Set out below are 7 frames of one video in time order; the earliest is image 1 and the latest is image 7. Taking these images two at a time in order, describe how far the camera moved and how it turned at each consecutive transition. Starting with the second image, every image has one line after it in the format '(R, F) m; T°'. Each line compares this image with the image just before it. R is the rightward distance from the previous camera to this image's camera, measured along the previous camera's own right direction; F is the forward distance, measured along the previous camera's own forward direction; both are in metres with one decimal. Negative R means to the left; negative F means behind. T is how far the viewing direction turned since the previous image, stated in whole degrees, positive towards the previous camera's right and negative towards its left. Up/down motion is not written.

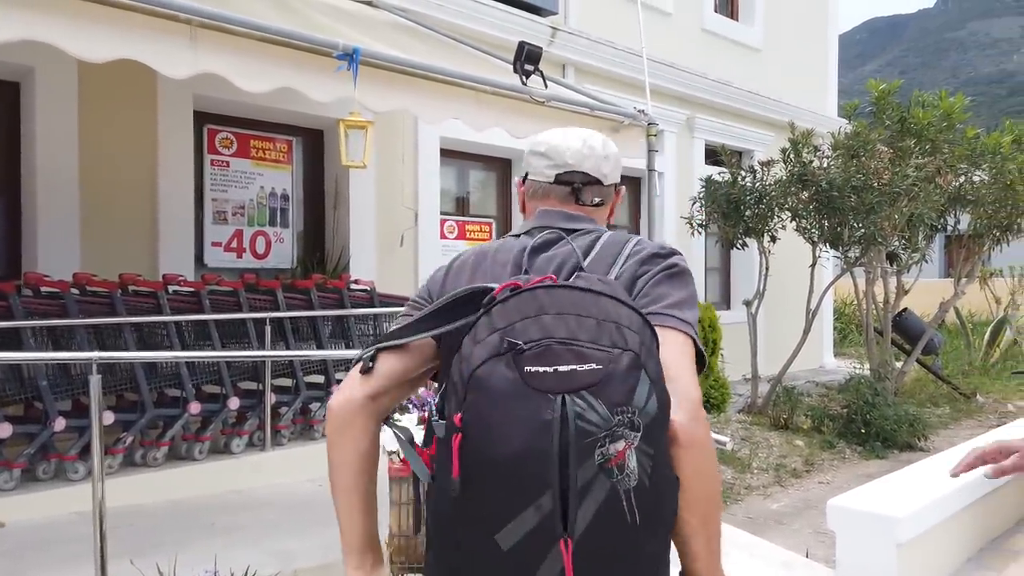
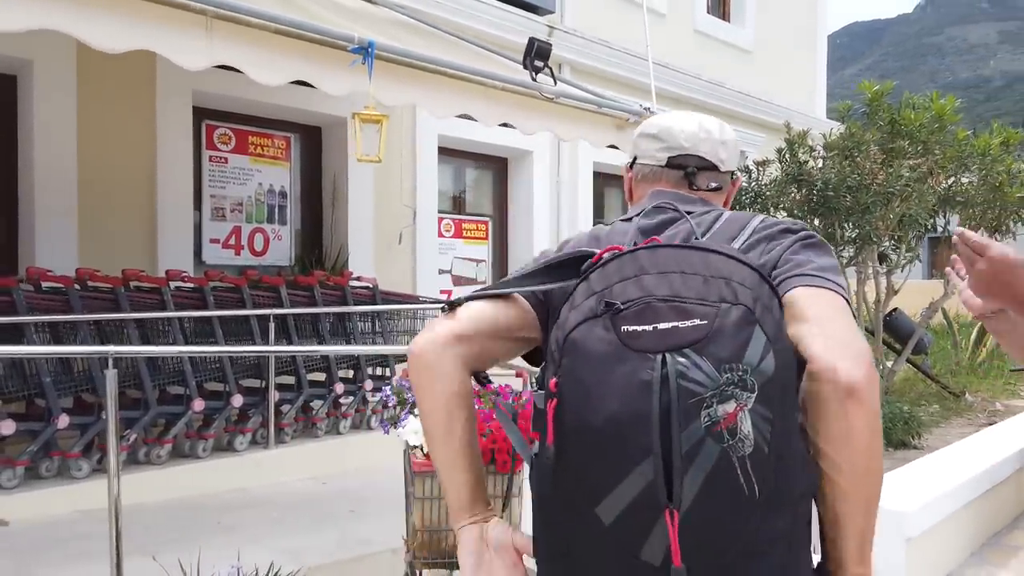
(-0.2, 0.0) m; +1°
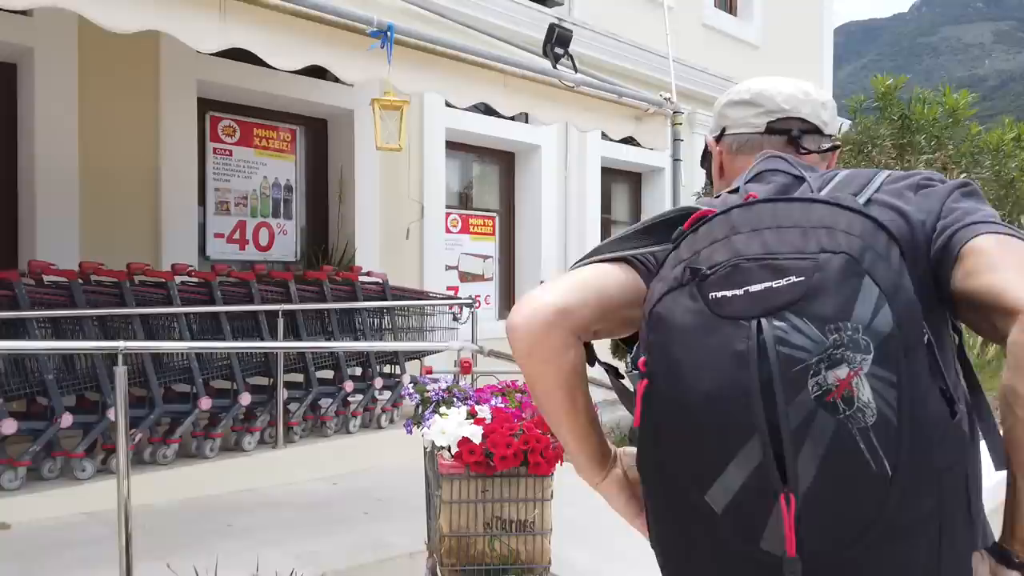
(-0.1, +0.1) m; 0°
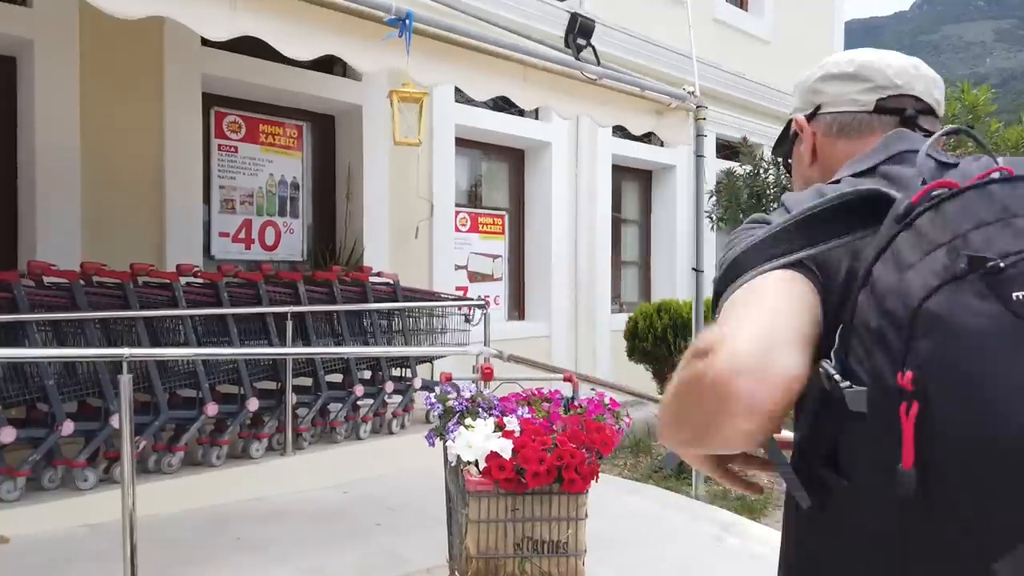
(-0.1, +0.2) m; 0°
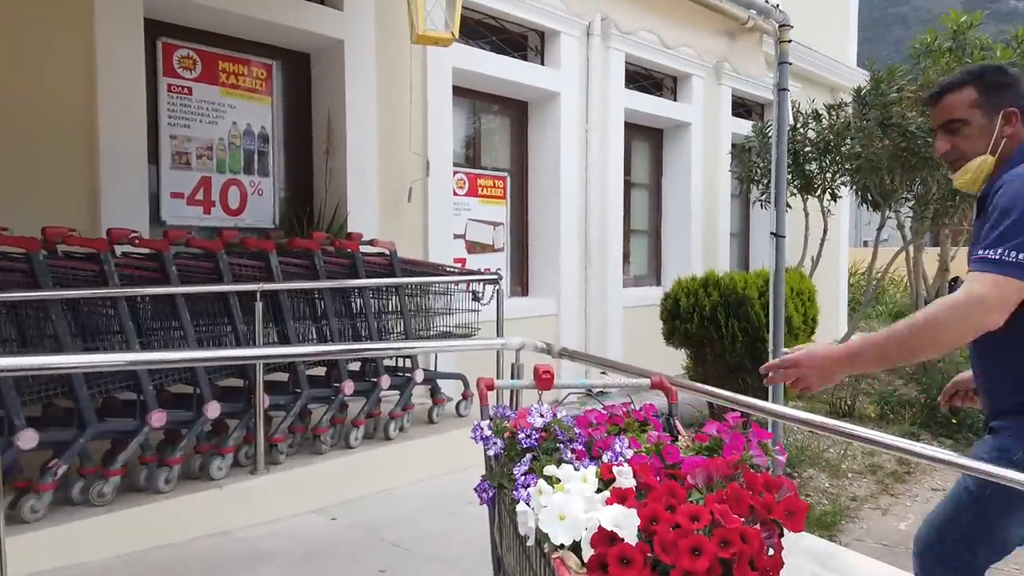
(-0.3, +1.0) m; +2°
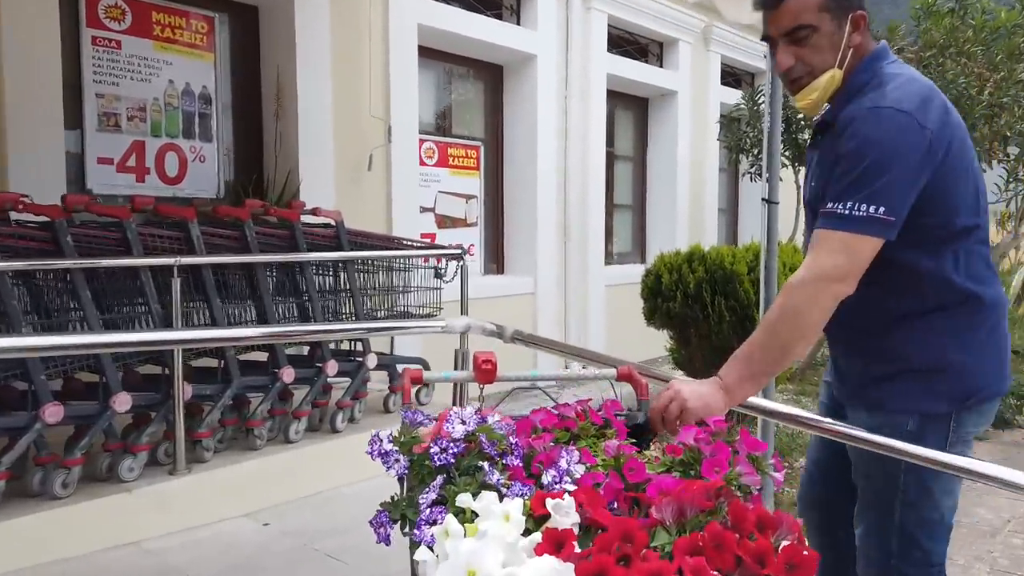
(+0.1, +0.5) m; +1°
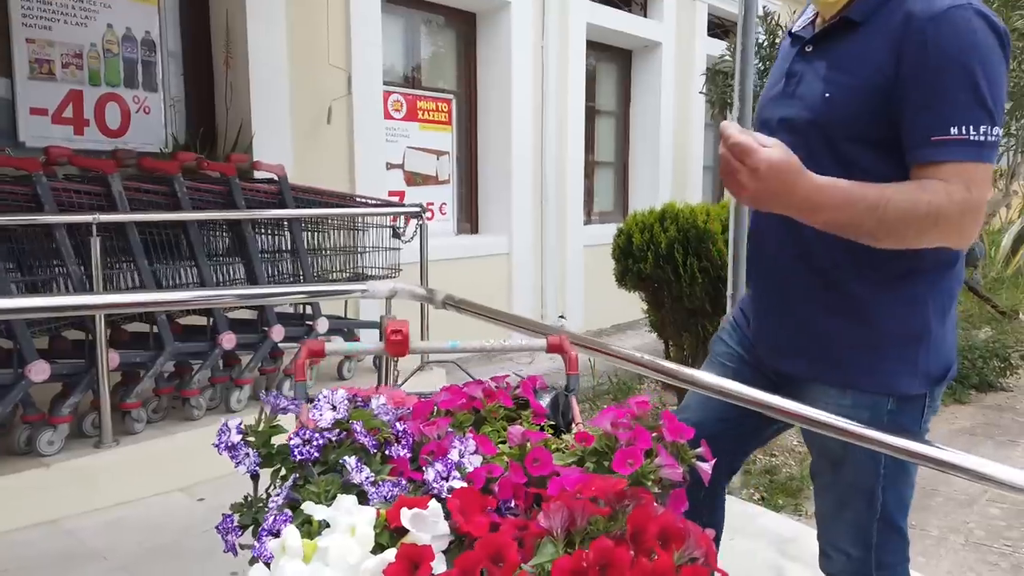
(+0.2, +0.2) m; +1°
